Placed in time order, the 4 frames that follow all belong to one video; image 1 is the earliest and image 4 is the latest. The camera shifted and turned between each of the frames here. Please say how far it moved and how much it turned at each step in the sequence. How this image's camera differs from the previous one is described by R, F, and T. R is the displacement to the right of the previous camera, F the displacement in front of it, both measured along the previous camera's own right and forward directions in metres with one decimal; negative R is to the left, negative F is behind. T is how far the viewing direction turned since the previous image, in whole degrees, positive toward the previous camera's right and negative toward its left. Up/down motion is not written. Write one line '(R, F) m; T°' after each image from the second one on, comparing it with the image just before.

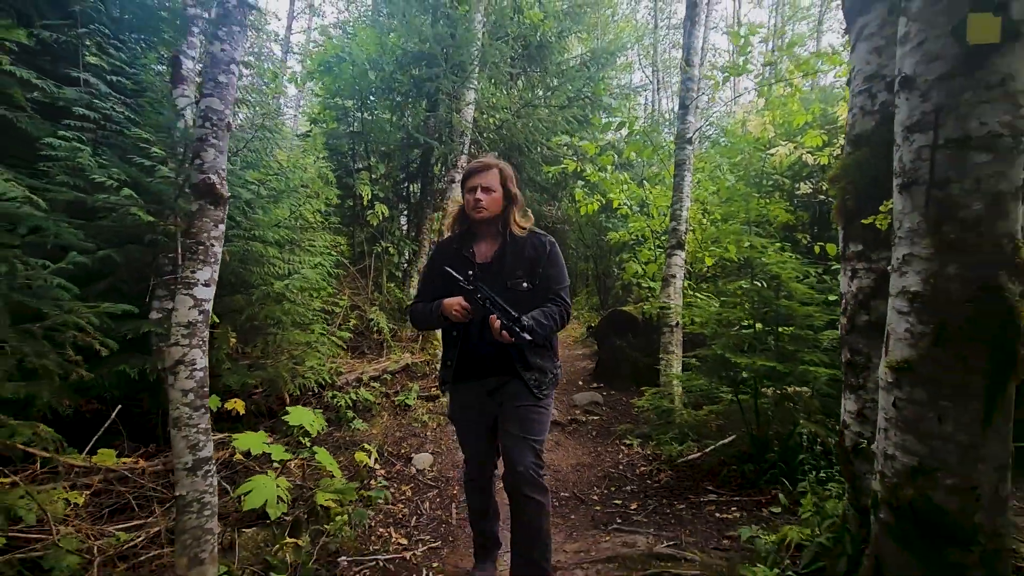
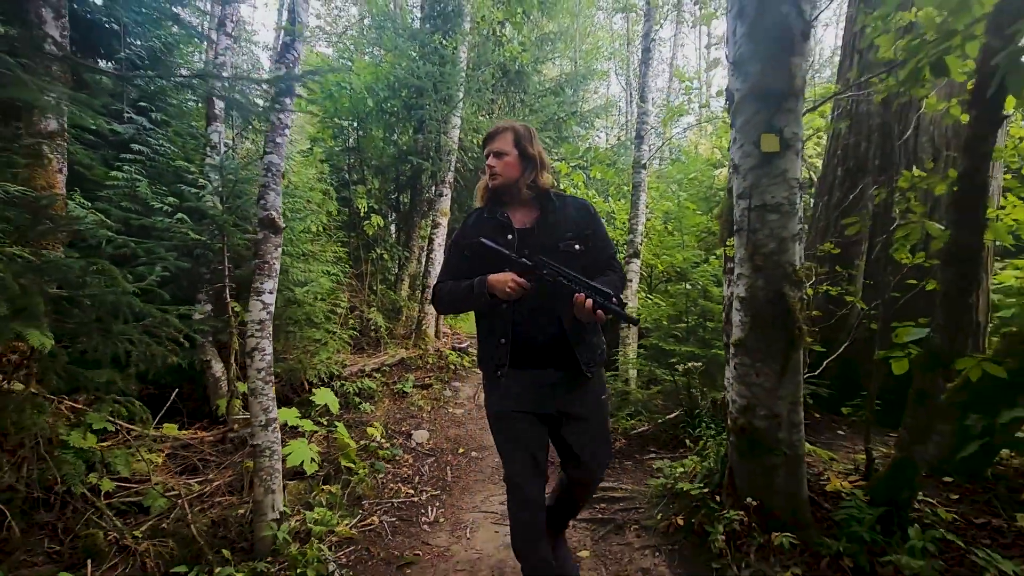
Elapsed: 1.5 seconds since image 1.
(0.0, -1.0) m; +2°
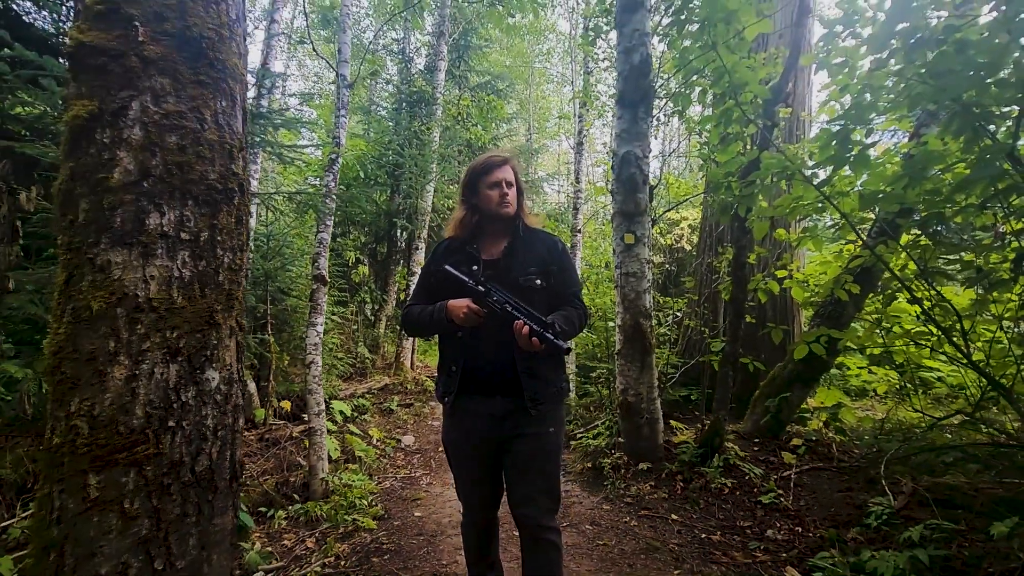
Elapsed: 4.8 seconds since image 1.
(-0.1, -1.8) m; +5°
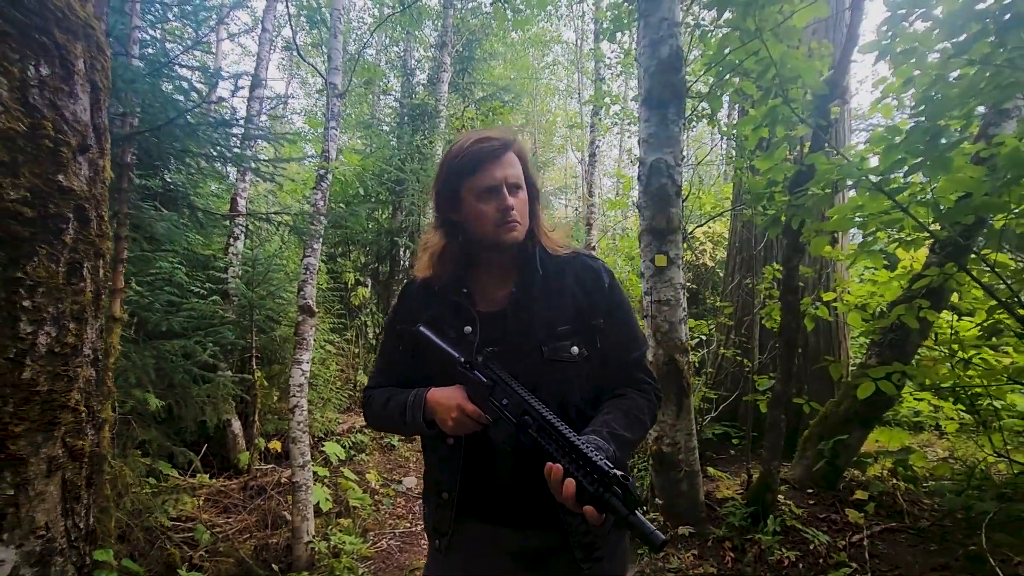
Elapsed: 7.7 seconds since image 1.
(0.0, +0.6) m; -1°
